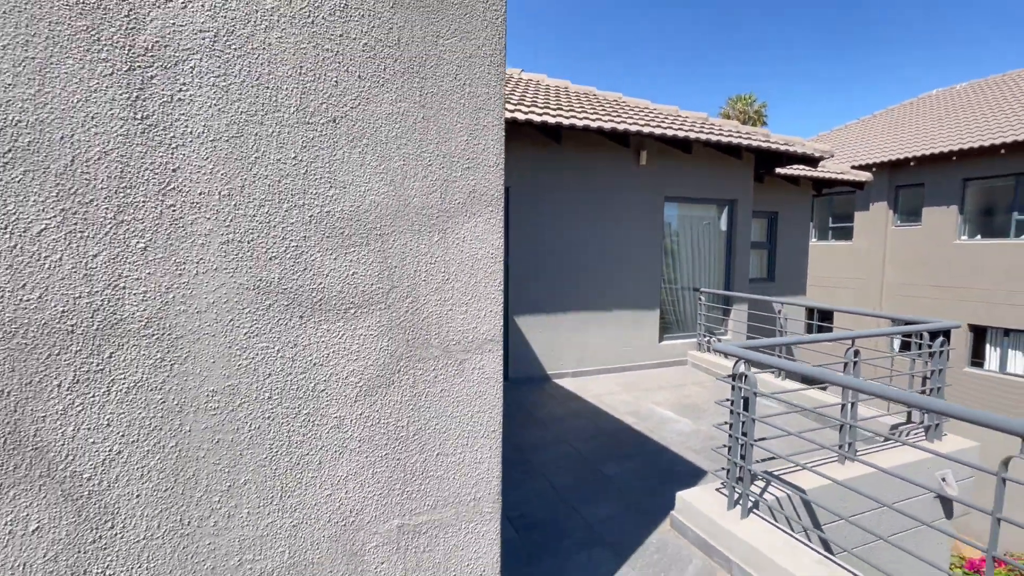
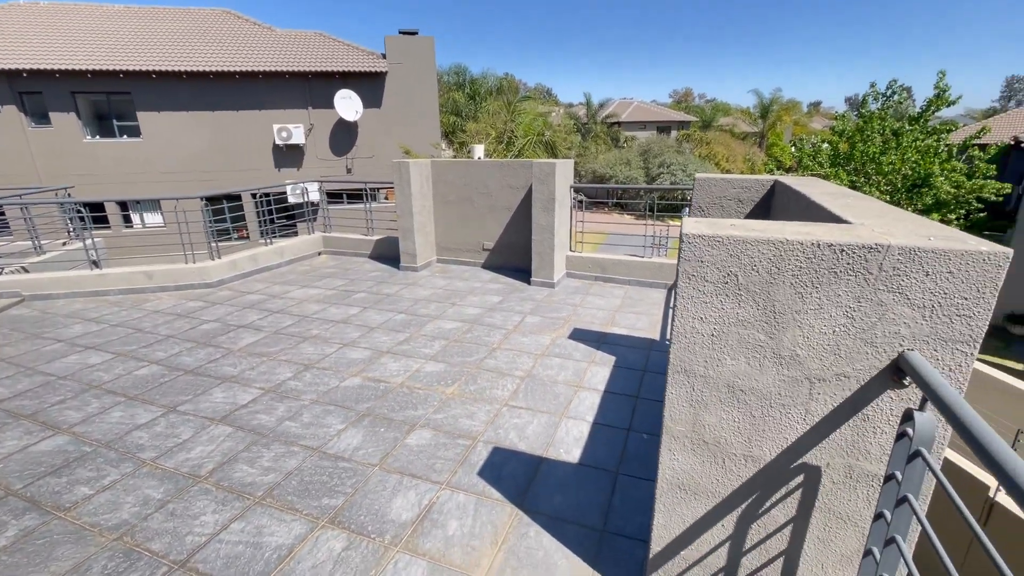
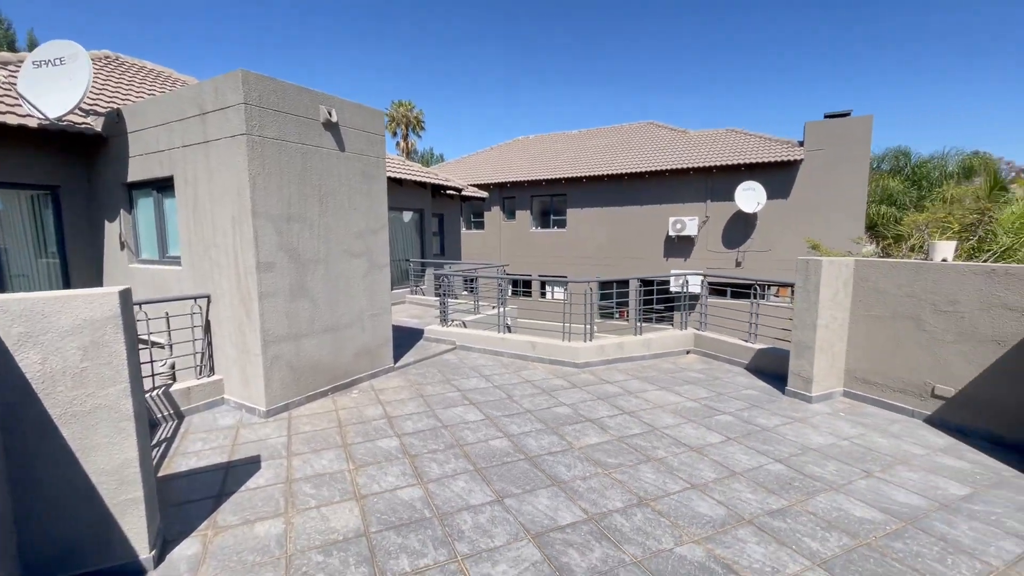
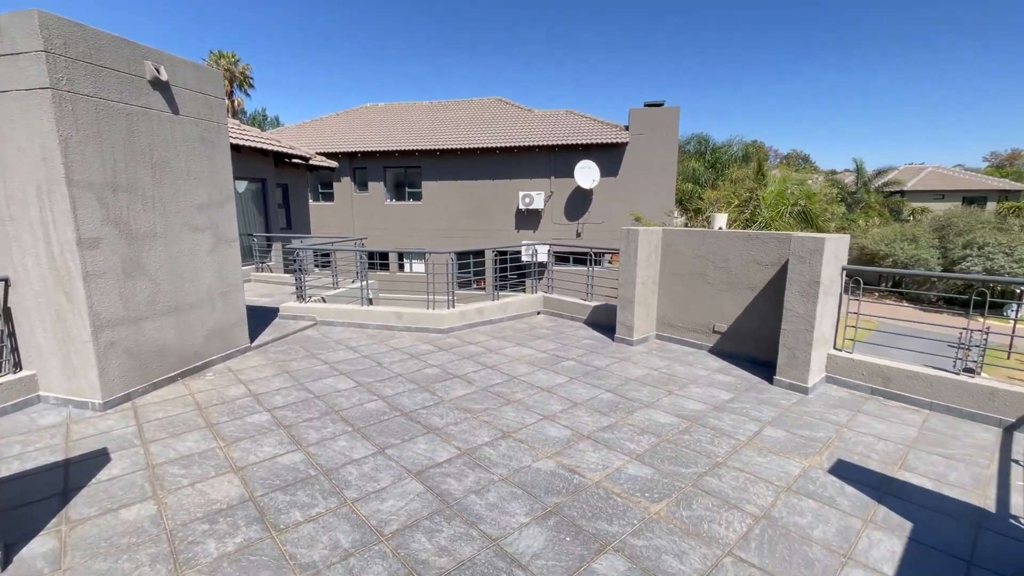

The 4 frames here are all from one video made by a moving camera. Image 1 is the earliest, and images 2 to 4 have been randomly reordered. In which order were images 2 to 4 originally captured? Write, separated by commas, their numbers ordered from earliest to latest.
3, 4, 2
